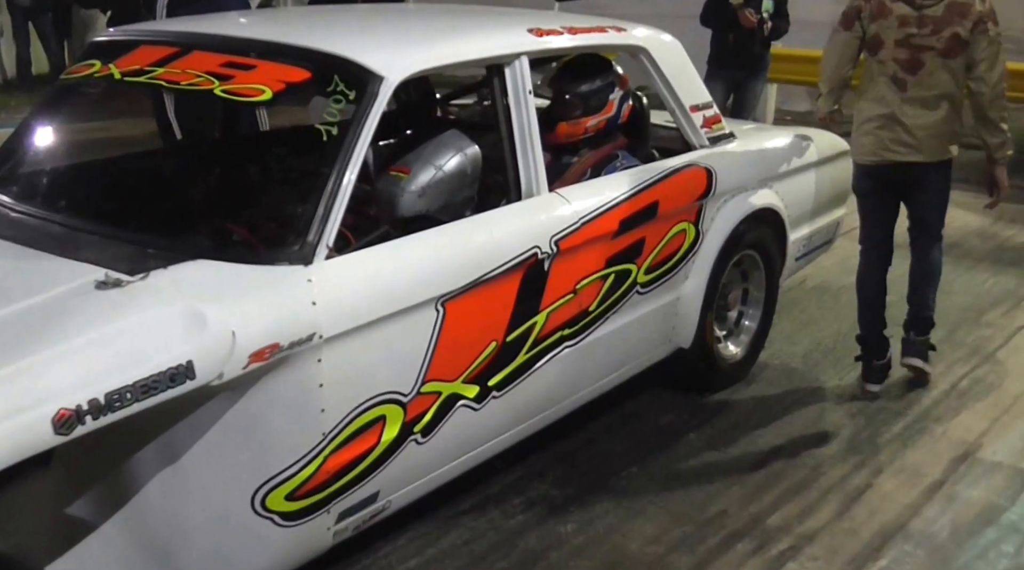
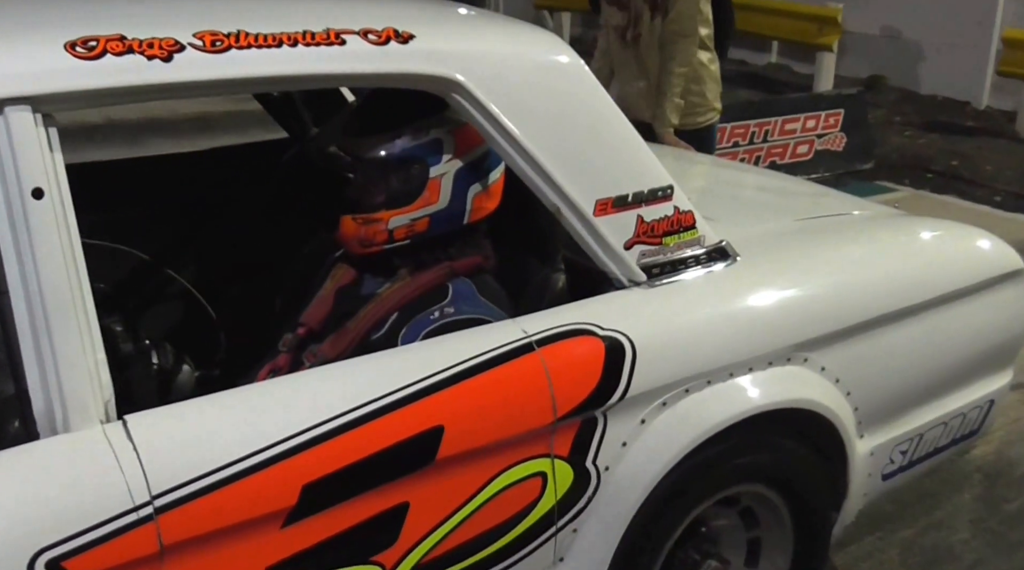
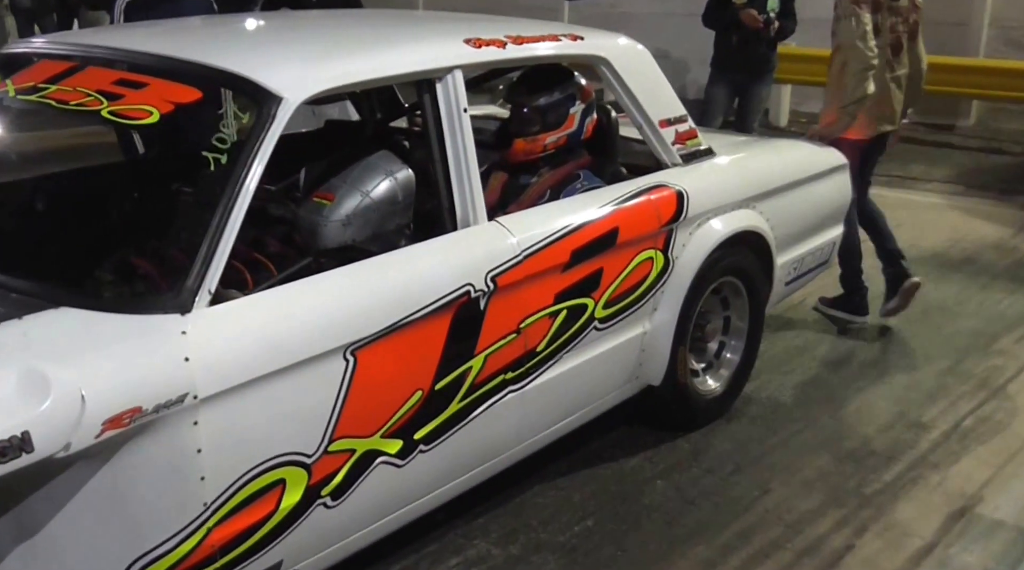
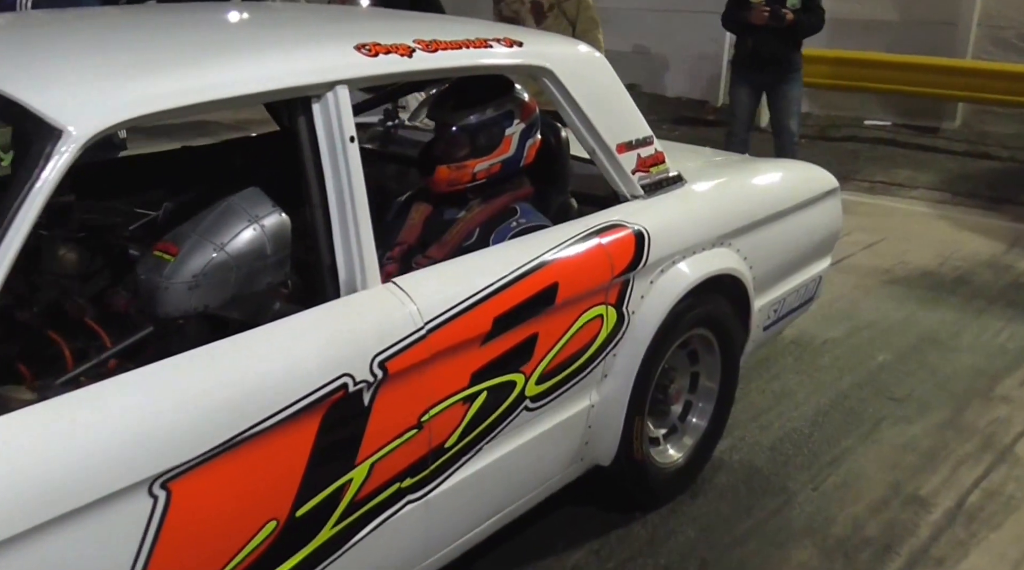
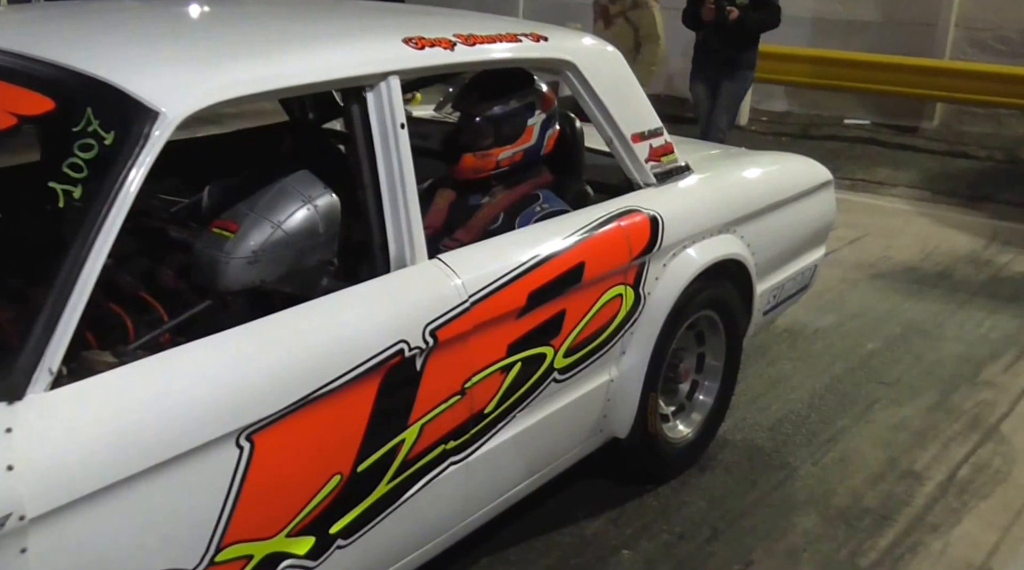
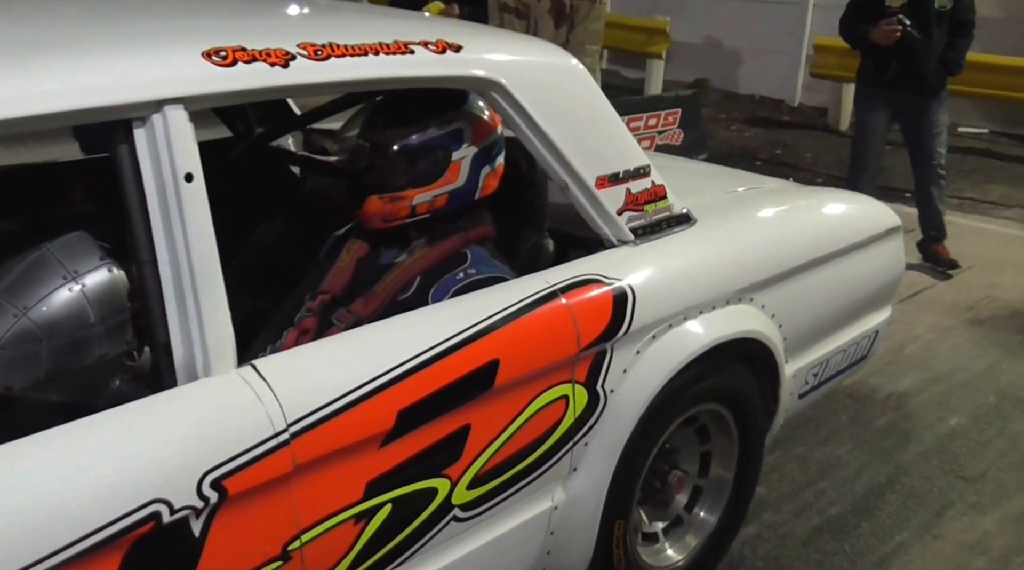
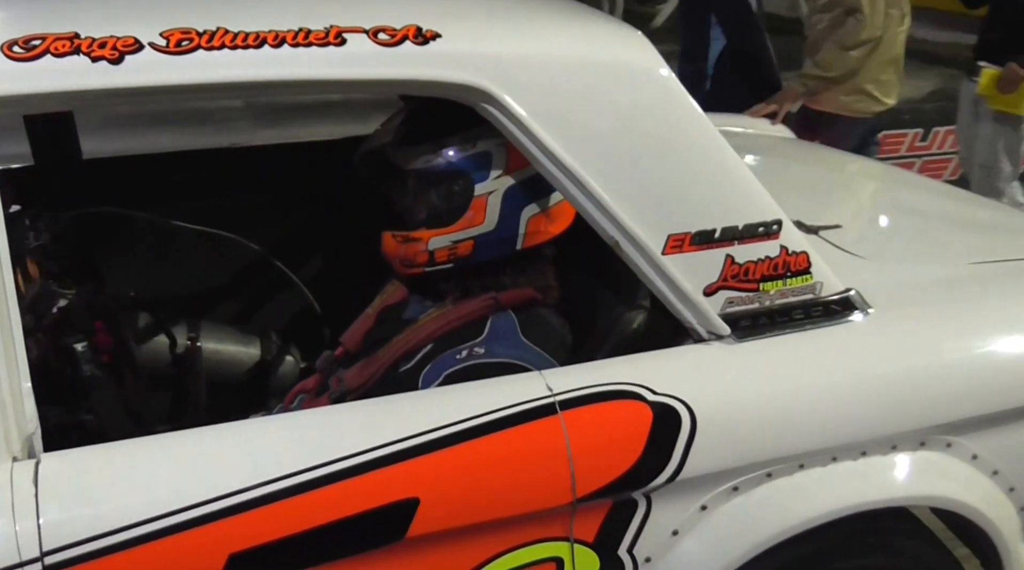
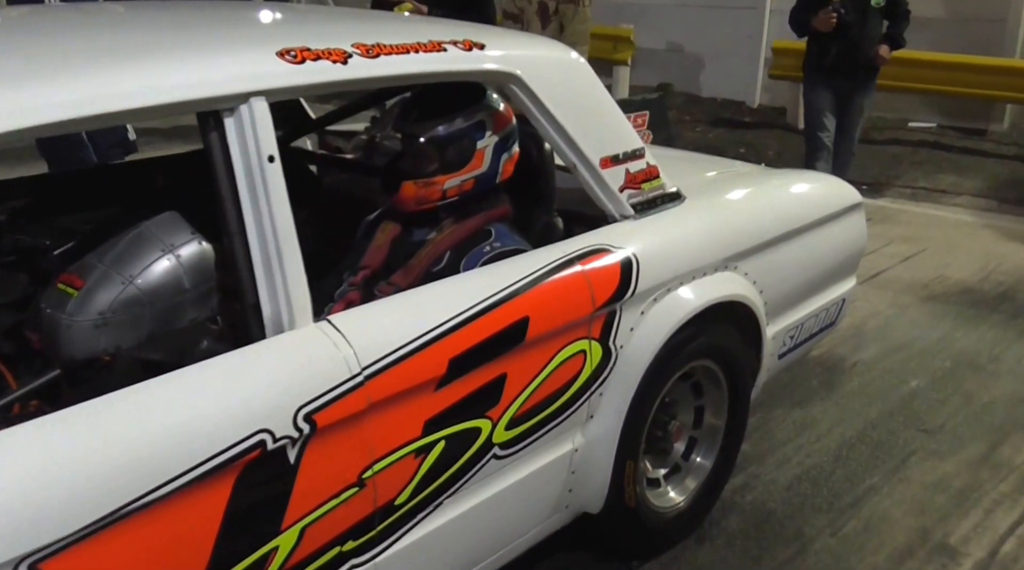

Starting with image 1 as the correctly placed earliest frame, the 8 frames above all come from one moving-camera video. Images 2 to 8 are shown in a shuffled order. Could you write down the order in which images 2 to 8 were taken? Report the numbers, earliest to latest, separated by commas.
3, 5, 4, 8, 6, 2, 7
